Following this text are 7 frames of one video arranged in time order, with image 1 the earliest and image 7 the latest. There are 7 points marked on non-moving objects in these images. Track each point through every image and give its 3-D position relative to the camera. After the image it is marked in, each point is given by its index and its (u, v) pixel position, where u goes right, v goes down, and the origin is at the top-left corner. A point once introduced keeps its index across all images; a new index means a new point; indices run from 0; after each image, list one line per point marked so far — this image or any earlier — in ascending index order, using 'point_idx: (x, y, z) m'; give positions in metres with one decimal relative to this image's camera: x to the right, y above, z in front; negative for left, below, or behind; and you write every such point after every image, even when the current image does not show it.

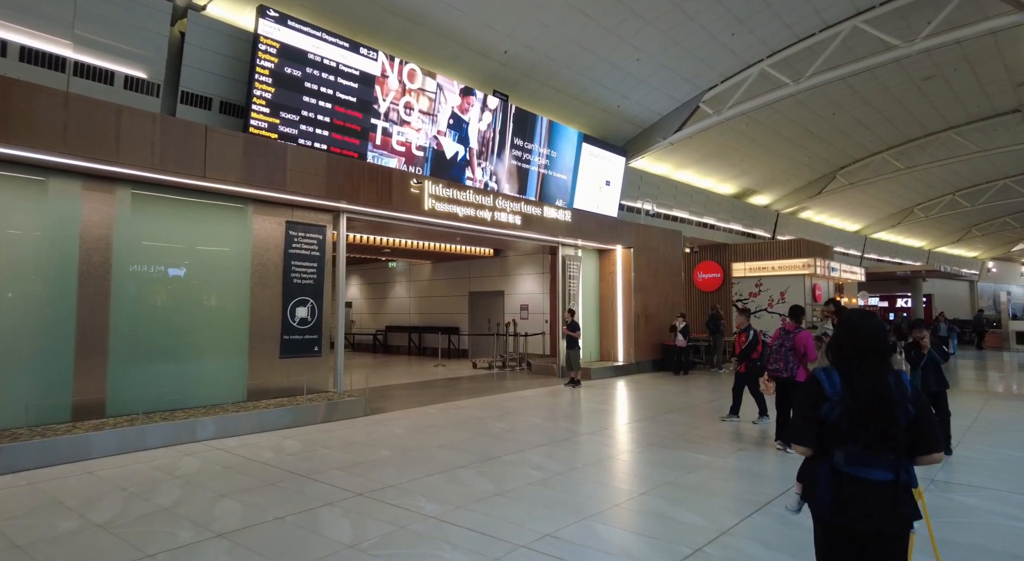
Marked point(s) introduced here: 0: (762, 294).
0: (+7.4, -0.4, +17.1) m
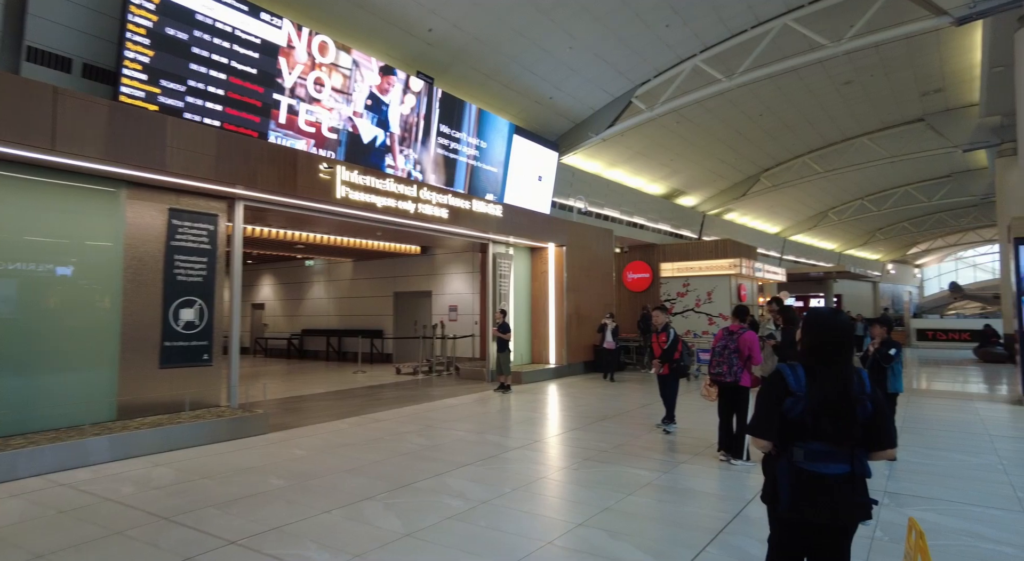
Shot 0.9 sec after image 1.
0: (+5.3, -0.4, +17.1) m
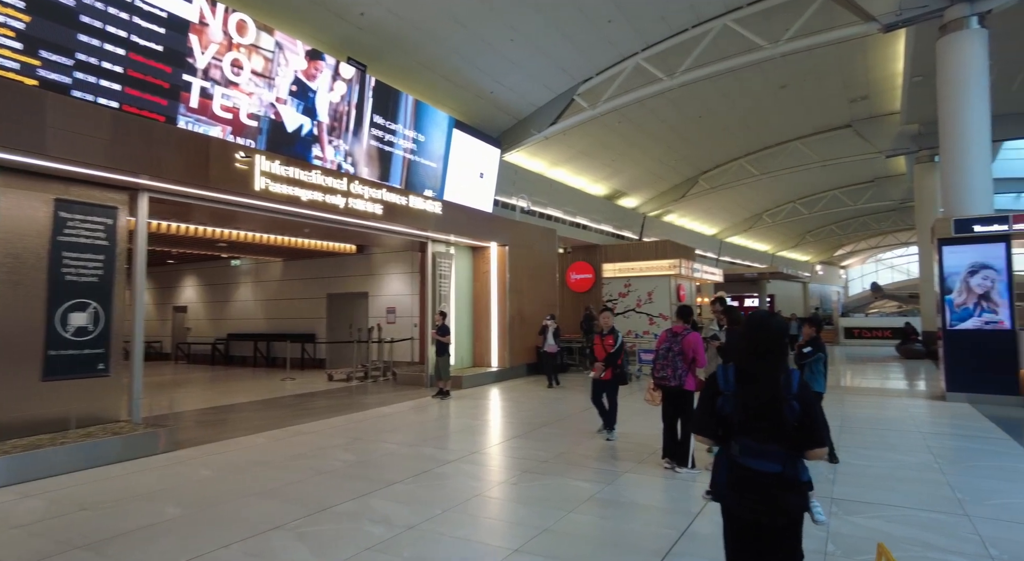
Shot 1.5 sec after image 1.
0: (+3.6, -0.4, +17.1) m
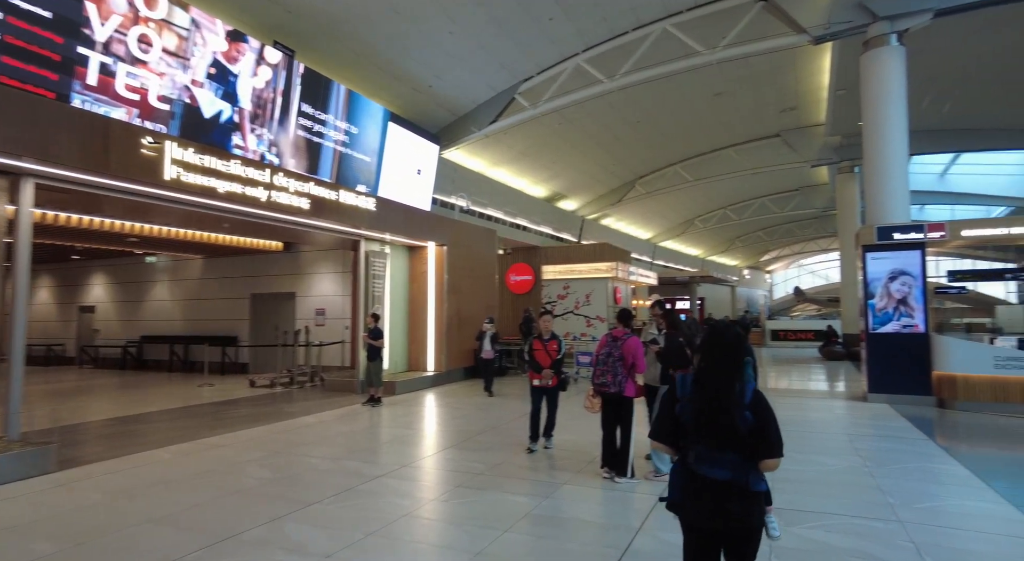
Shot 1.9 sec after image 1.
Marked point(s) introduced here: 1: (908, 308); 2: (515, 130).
0: (+1.8, -0.5, +17.1) m
1: (+6.5, -0.4, +9.3) m
2: (+0.1, +4.0, +15.2) m
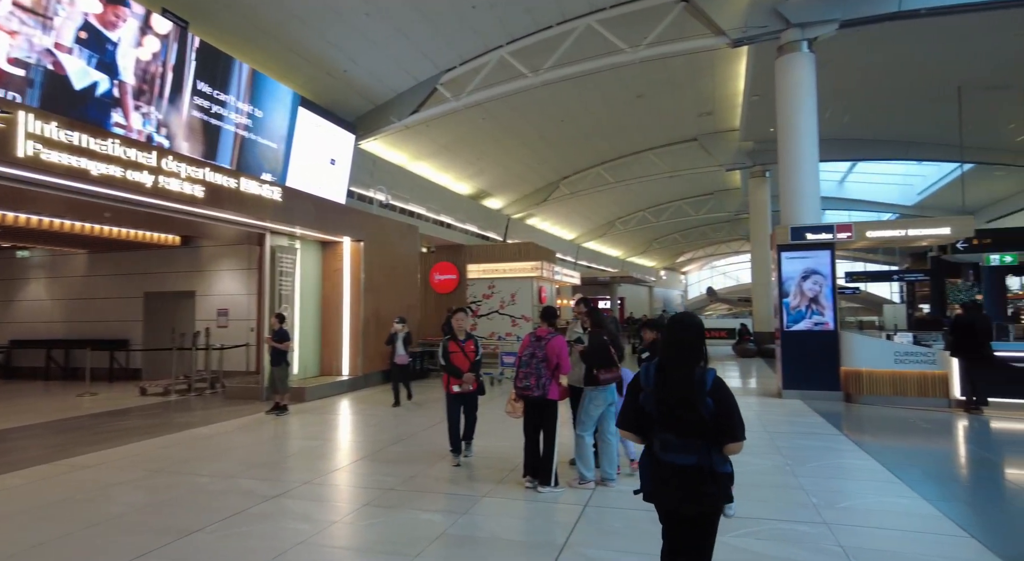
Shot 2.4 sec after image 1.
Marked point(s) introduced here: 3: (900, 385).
0: (-0.5, -0.4, +16.7) m
1: (+5.2, -0.4, +9.7) m
2: (-1.9, +4.1, +14.6) m
3: (+6.2, -1.7, +9.0) m
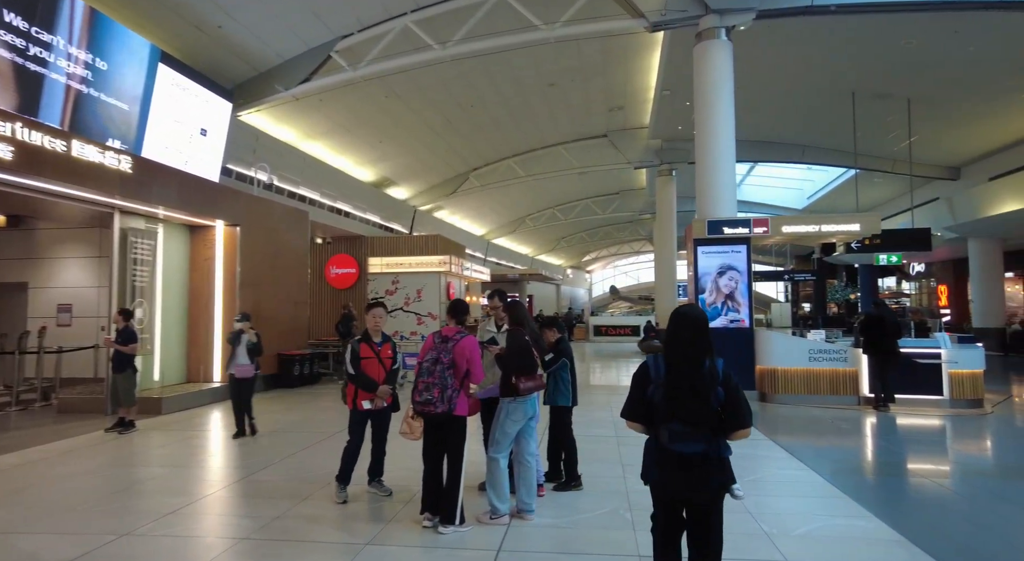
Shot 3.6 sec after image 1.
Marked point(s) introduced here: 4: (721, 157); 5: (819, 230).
0: (-3.1, -0.3, +15.5) m
1: (+3.7, -0.4, +9.5) m
2: (-4.1, +4.2, +13.2) m
3: (+4.7, -1.6, +8.9) m
4: (+3.5, +2.1, +9.7) m
5: (+5.0, +0.8, +9.3) m
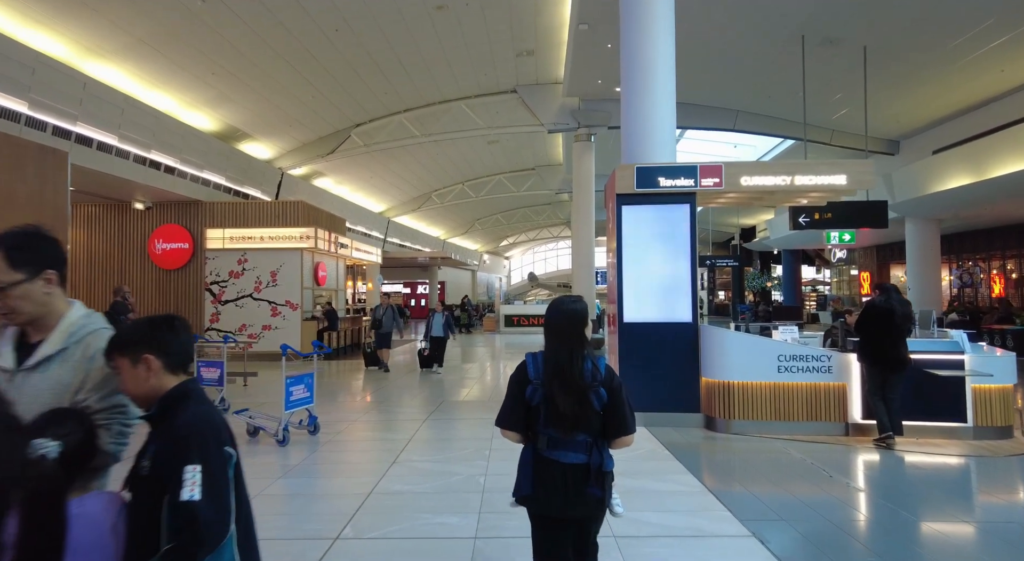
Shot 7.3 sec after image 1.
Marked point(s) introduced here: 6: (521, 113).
0: (-5.7, +0.2, +11.6) m
1: (+1.8, -0.1, +6.6) m
2: (-6.3, +4.6, +9.1) m
3: (+2.9, -1.3, +6.2) m
4: (+1.7, +2.4, +6.7) m
5: (+3.2, +1.1, +6.6) m
6: (+0.3, +5.6, +19.2) m
